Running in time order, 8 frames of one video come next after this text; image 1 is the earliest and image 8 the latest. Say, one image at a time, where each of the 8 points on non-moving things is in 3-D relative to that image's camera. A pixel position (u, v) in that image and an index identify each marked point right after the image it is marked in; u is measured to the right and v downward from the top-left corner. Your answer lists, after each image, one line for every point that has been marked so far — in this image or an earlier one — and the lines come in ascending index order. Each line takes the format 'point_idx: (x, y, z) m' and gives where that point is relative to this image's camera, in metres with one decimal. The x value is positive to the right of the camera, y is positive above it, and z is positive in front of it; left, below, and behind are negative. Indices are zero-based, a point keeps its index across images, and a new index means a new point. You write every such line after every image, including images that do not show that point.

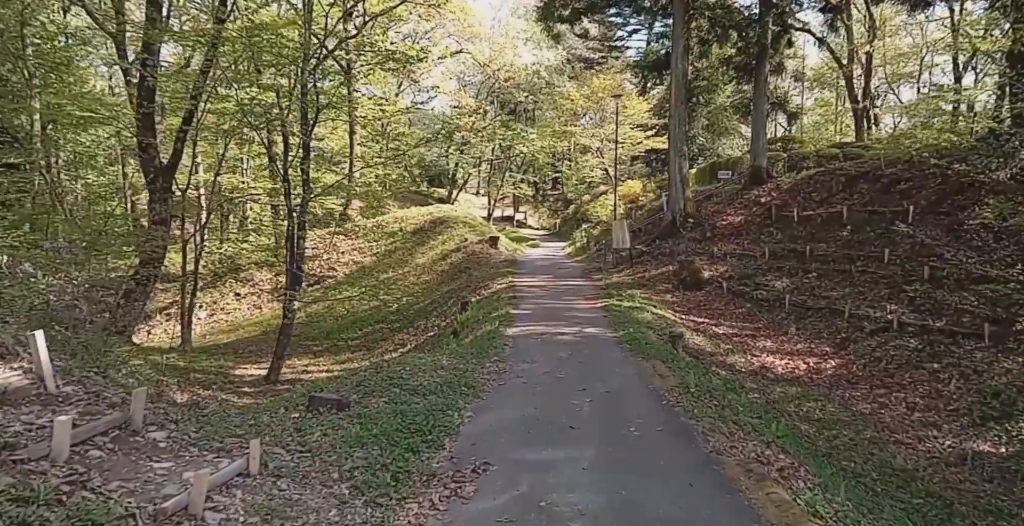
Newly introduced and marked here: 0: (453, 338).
0: (-1.0, -1.3, +12.7) m
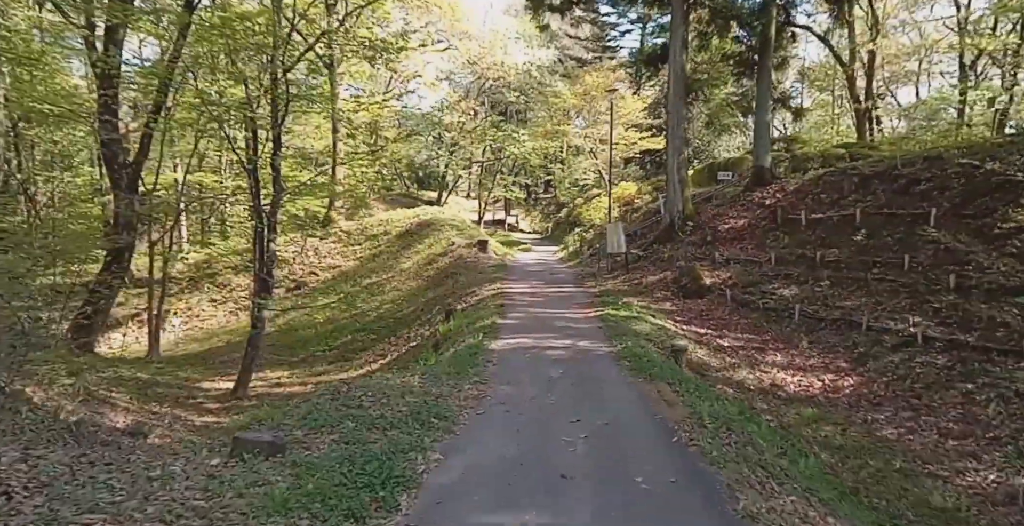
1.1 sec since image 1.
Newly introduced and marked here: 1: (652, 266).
0: (-1.2, -1.4, +11.6) m
1: (+3.6, -0.1, +18.0) m
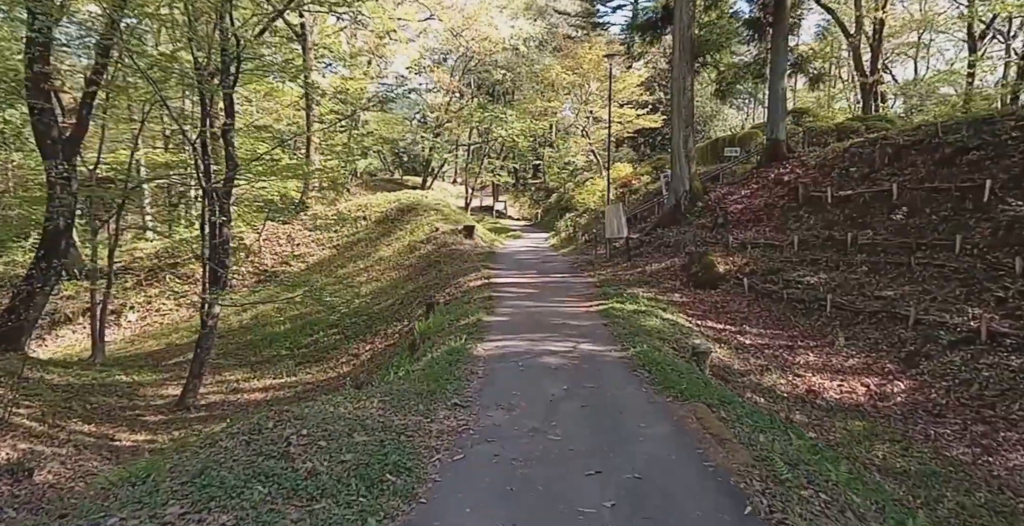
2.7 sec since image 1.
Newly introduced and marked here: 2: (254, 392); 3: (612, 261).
0: (-1.3, -1.2, +9.9) m
1: (+3.3, +0.2, +16.3) m
2: (-5.0, -2.4, +13.4) m
3: (+2.5, 0.0, +17.4) m
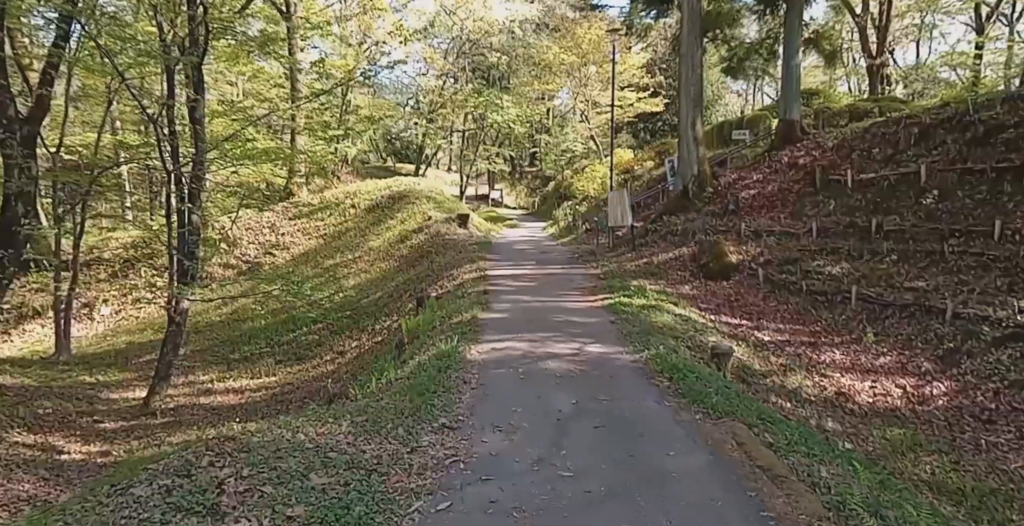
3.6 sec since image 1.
0: (-1.4, -1.1, +8.9) m
1: (+3.3, +0.5, +15.4) m
2: (-5.0, -2.3, +12.5) m
3: (+2.4, +0.3, +16.5) m
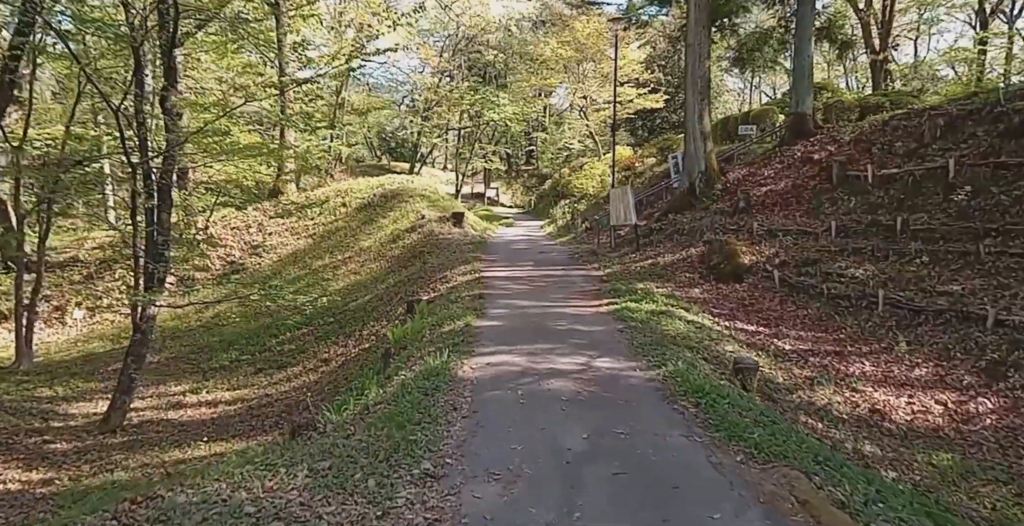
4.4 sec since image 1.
0: (-1.4, -1.2, +8.0) m
1: (+3.2, +0.4, +14.5) m
2: (-5.1, -2.3, +11.6) m
3: (+2.3, +0.3, +15.6) m
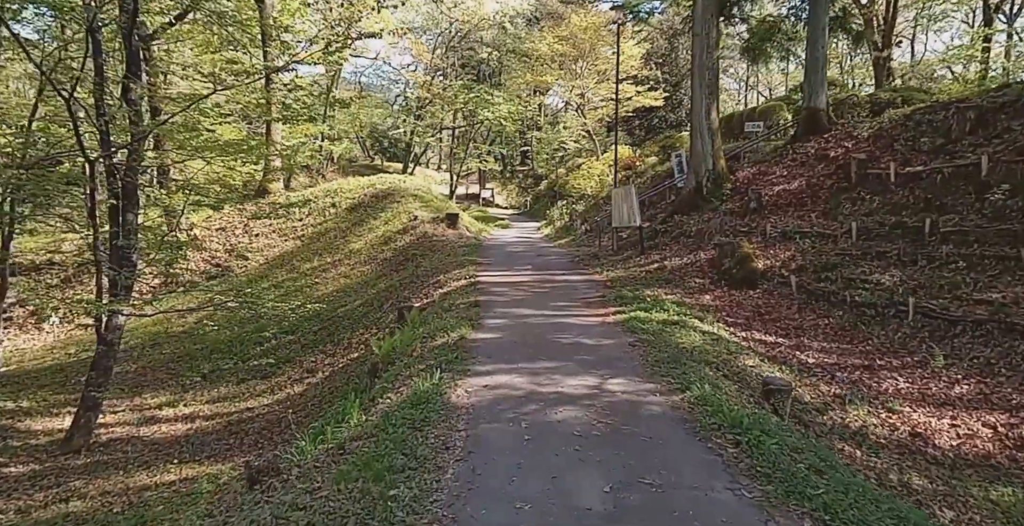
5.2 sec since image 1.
0: (-1.4, -1.2, +7.2) m
1: (+3.1, +0.4, +13.8) m
2: (-5.1, -2.4, +10.7) m
3: (+2.3, +0.2, +14.8) m
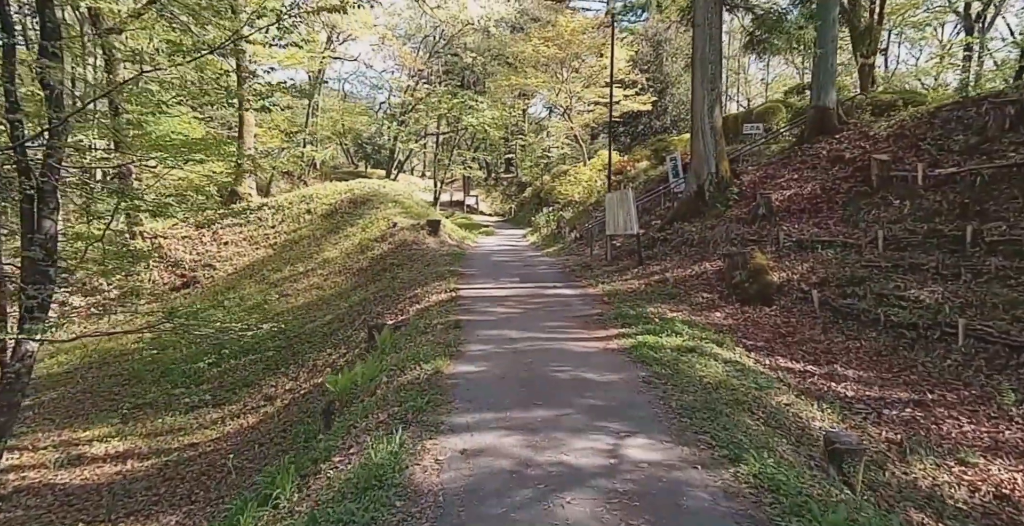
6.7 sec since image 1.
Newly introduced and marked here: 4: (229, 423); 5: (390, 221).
0: (-1.5, -1.4, +5.8) m
1: (+2.9, +0.2, +12.4) m
2: (-5.3, -2.6, +9.2) m
3: (+2.0, 0.0, +13.4) m
4: (-4.0, -2.3, +10.3) m
5: (-3.3, +1.1, +19.6) m
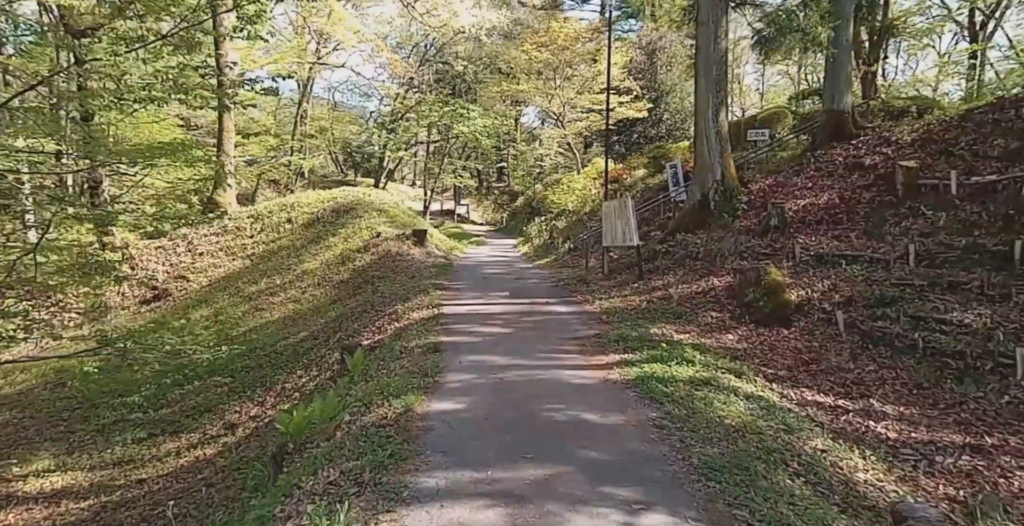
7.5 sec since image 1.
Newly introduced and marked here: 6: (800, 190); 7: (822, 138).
0: (-1.6, -1.5, +4.6) m
1: (+2.7, -0.1, +11.4) m
2: (-5.4, -2.7, +8.0) m
3: (+1.8, -0.3, +12.4) m
4: (-4.2, -2.5, +9.1) m
5: (-3.6, +0.8, +18.5) m
6: (+4.7, +1.2, +11.8) m
7: (+5.7, +2.3, +13.2) m
